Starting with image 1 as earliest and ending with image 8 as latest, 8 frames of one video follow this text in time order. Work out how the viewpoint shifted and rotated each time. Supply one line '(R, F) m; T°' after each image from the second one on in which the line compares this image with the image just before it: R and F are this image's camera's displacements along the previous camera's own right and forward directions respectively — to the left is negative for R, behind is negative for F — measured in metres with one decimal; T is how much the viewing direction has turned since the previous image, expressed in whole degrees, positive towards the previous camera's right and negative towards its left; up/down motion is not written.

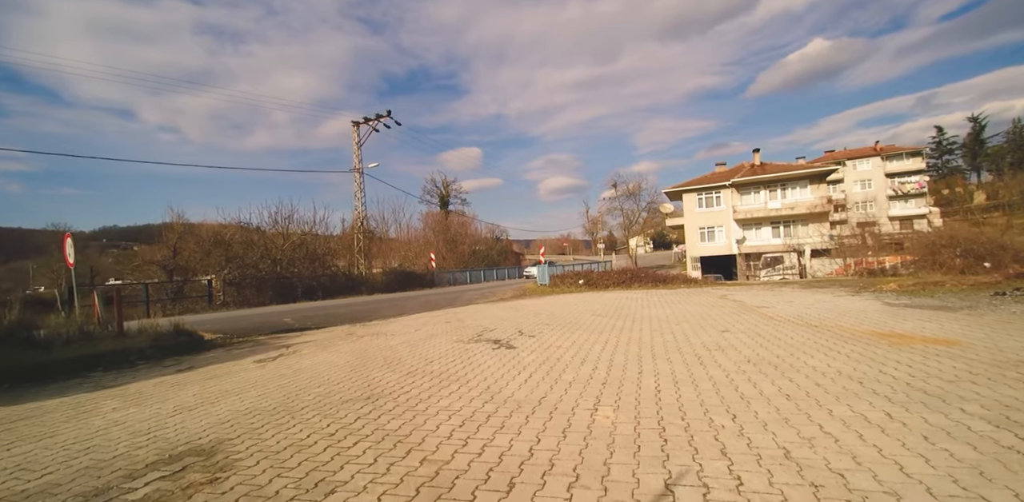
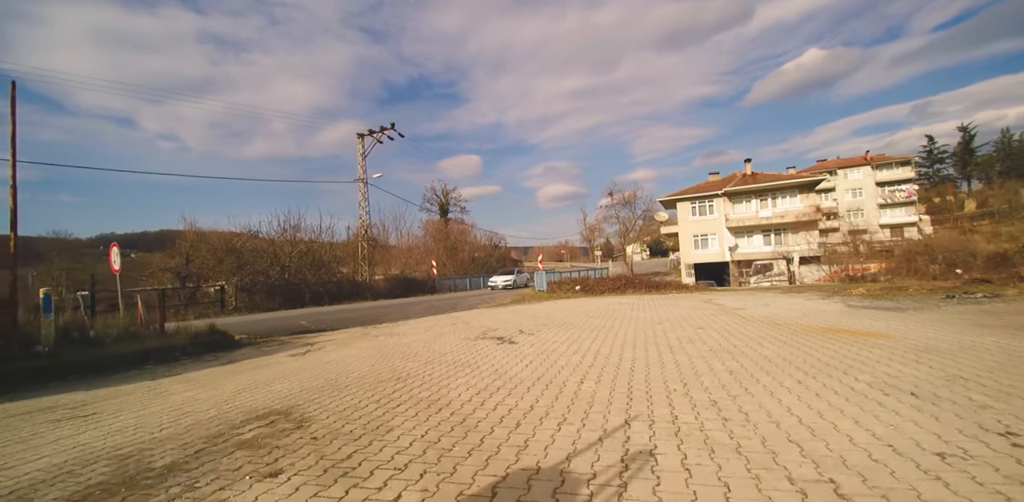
(-0.1, -1.2) m; 0°
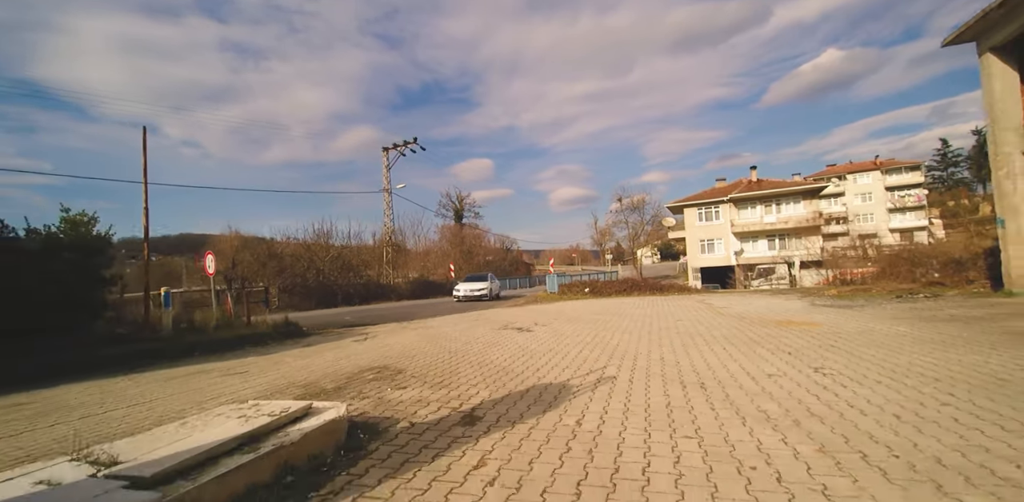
(-0.1, -2.5) m; -2°
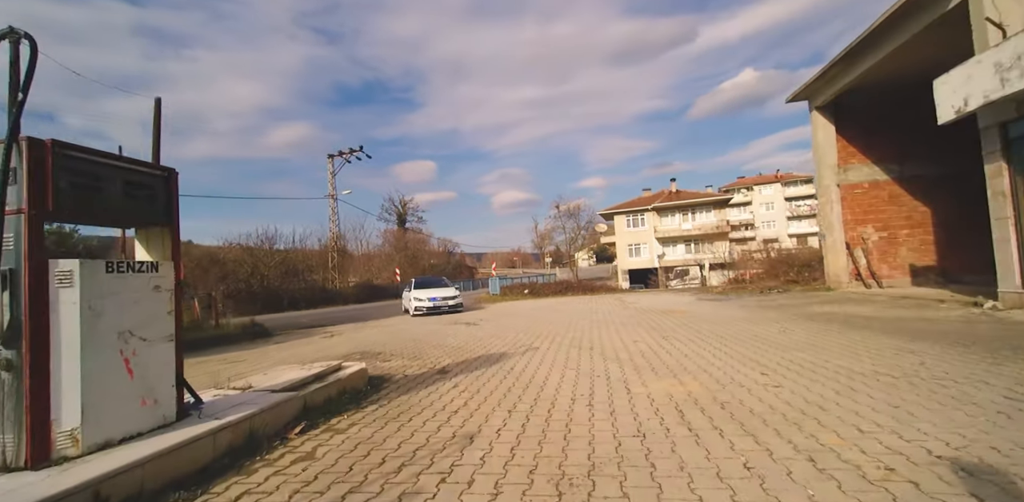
(-0.2, -2.5) m; +7°
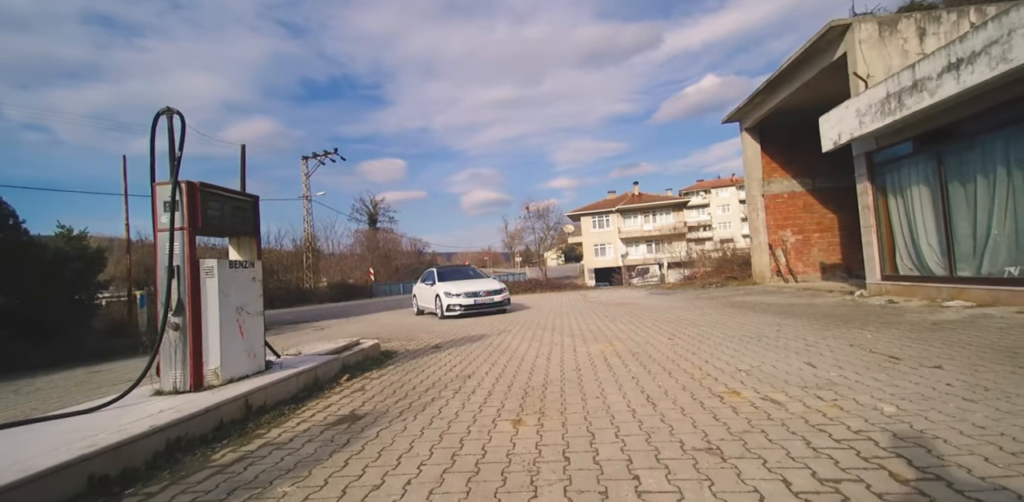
(-0.2, -2.0) m; +4°
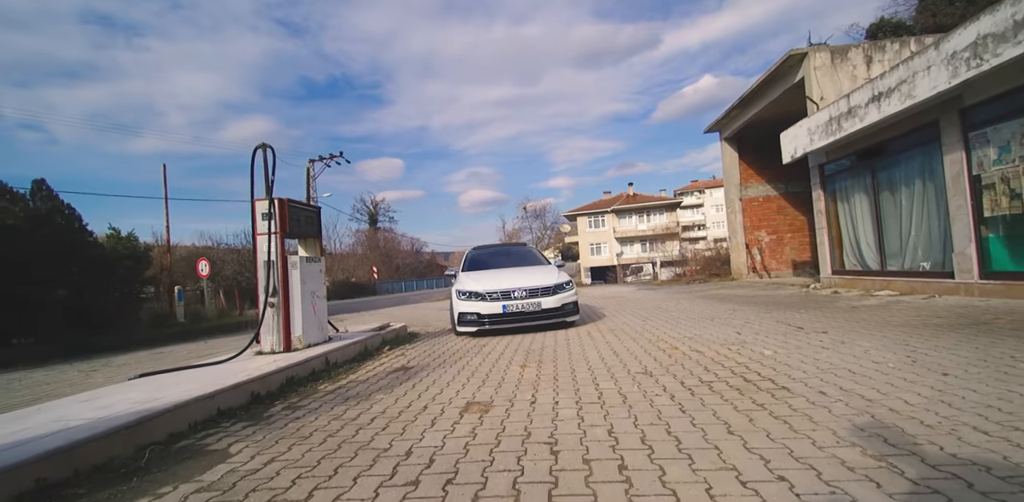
(-0.1, -1.7) m; 0°
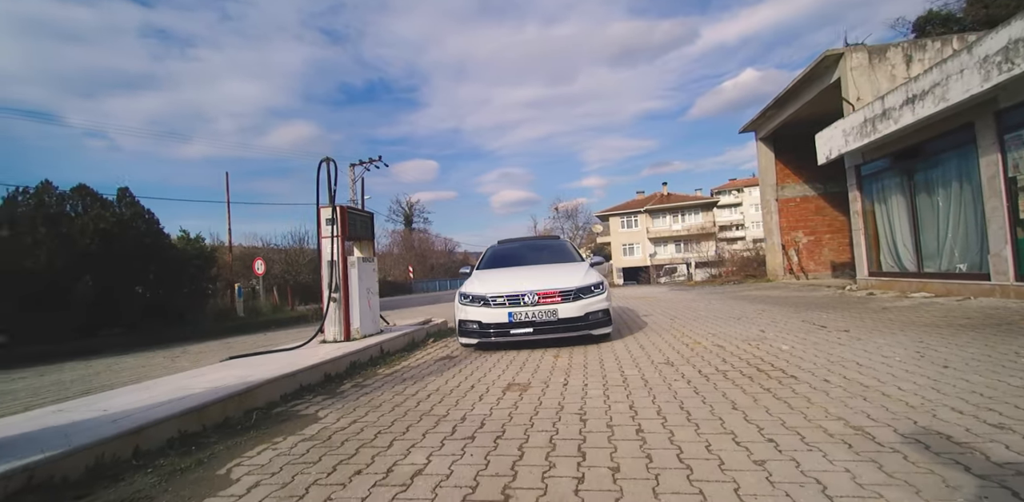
(0.0, -0.6) m; -4°
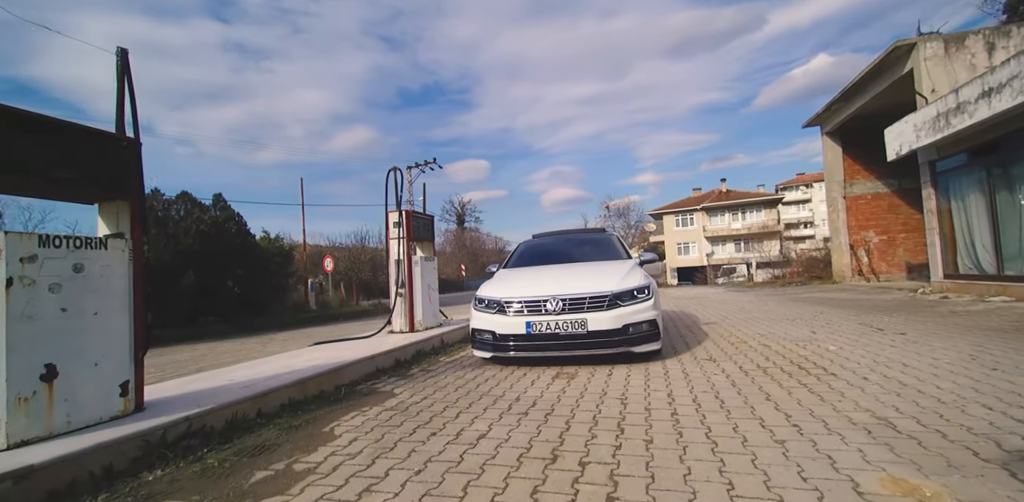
(0.0, -0.5) m; -6°
